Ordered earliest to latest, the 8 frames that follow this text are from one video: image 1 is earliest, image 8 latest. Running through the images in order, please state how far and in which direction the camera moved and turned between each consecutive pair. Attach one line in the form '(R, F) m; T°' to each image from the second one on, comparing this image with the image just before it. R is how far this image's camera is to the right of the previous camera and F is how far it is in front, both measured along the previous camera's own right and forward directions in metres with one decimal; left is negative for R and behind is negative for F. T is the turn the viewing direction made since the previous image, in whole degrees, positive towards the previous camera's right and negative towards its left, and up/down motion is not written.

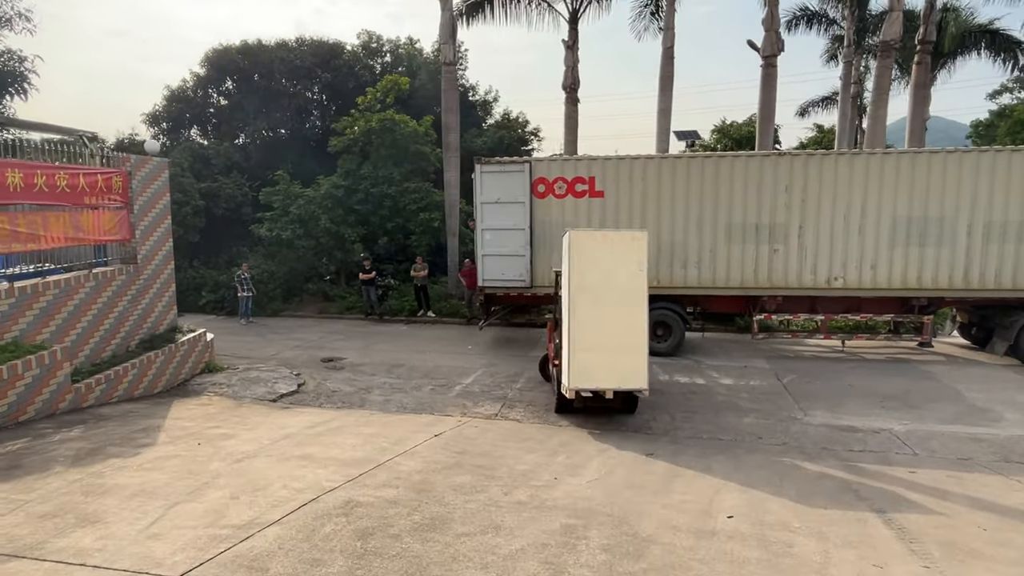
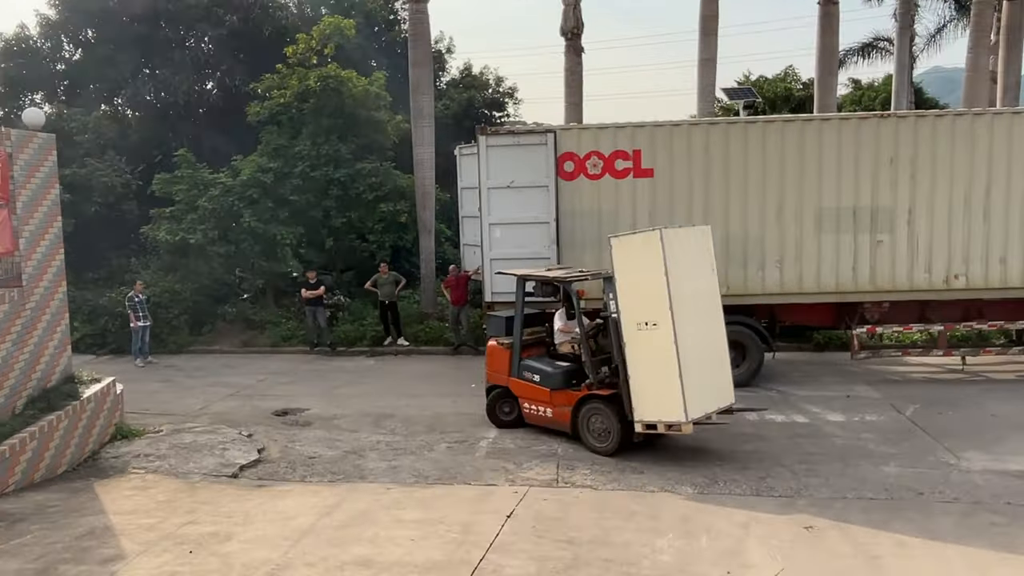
(-2.2, +2.5) m; +12°
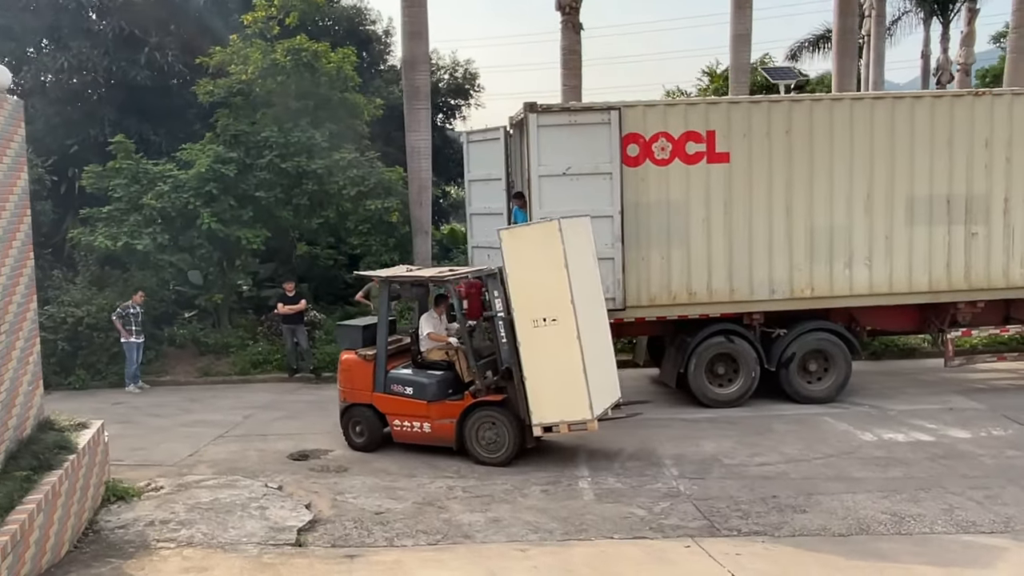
(-2.0, +1.7) m; +9°
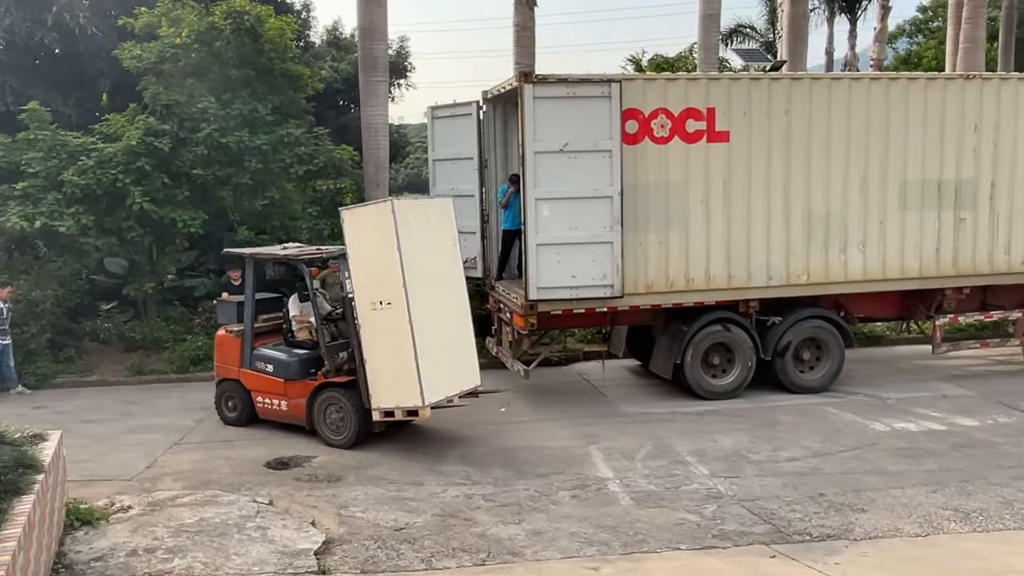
(-1.1, +0.8) m; +7°
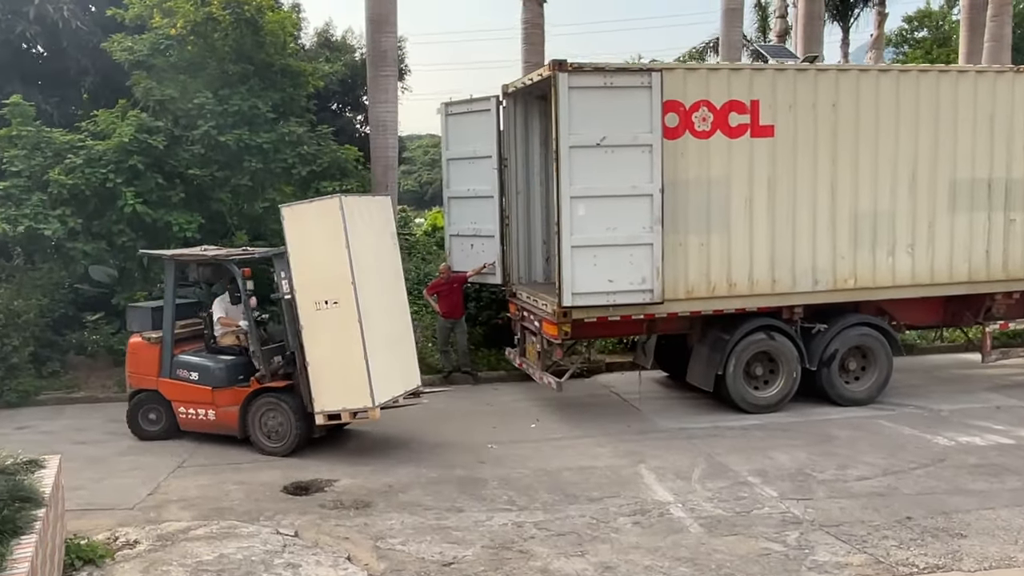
(-0.5, +0.7) m; +2°
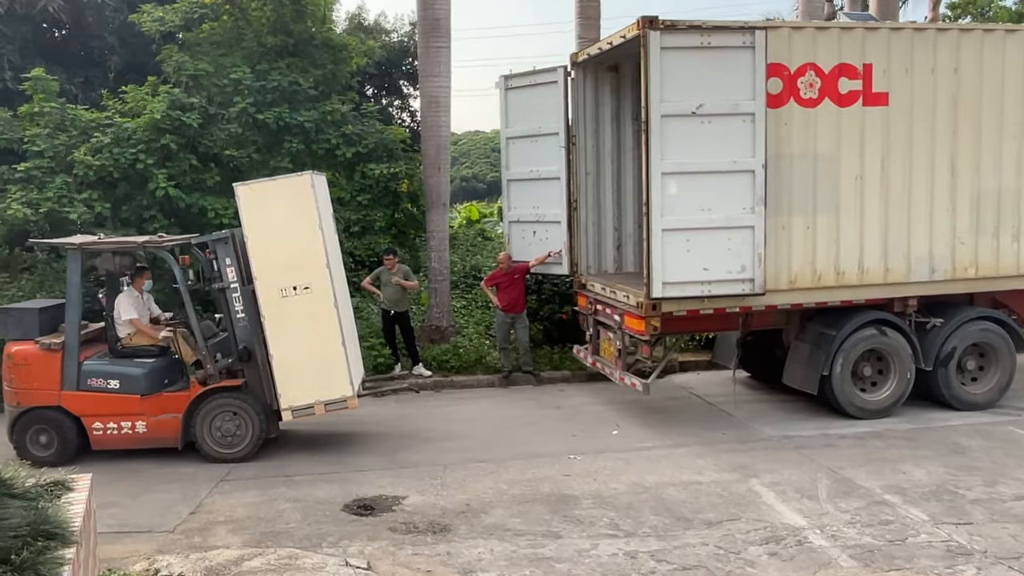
(-0.5, +1.0) m; -1°
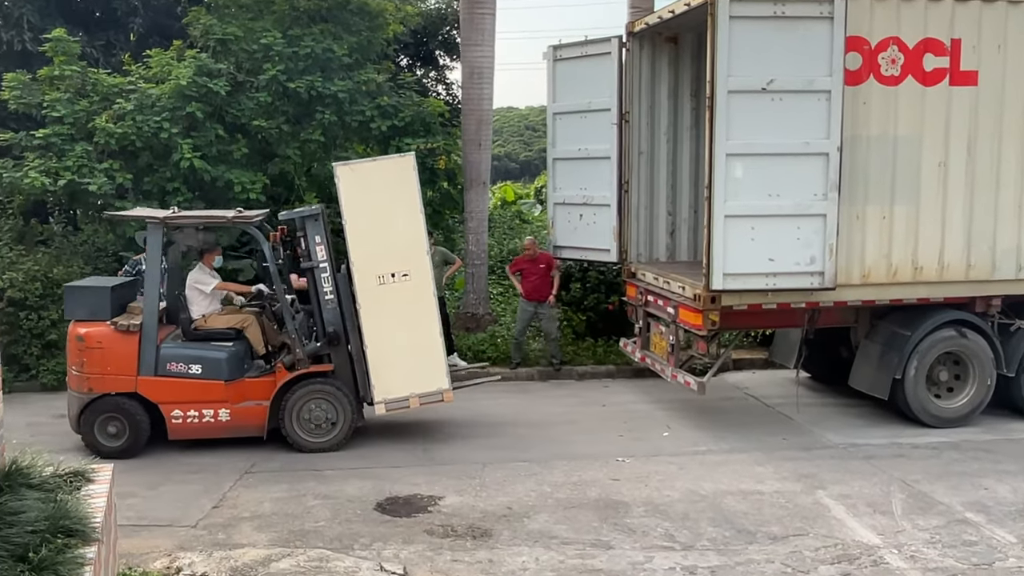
(-0.1, +0.5) m; -2°
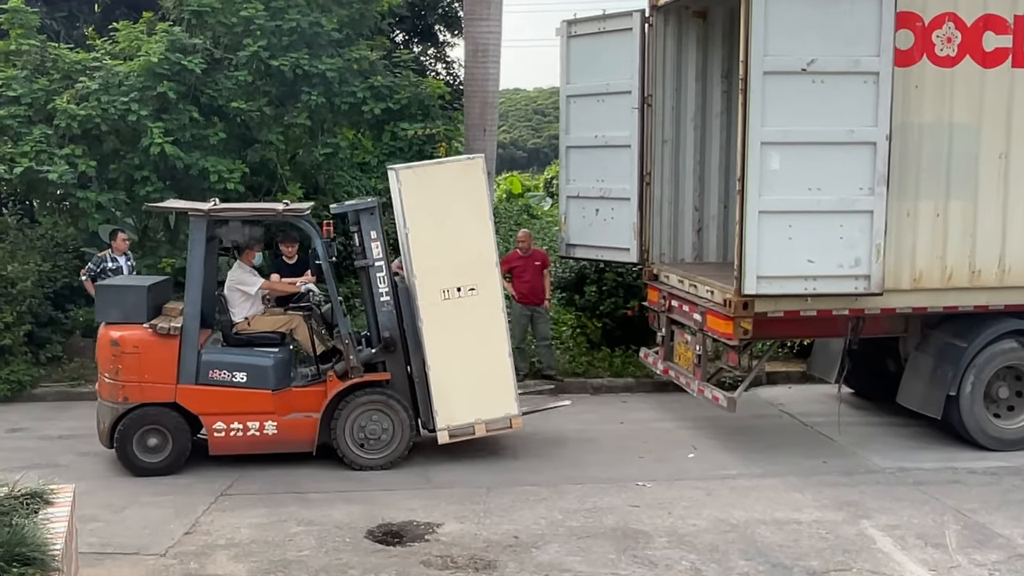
(+0.1, +0.7) m; -1°
